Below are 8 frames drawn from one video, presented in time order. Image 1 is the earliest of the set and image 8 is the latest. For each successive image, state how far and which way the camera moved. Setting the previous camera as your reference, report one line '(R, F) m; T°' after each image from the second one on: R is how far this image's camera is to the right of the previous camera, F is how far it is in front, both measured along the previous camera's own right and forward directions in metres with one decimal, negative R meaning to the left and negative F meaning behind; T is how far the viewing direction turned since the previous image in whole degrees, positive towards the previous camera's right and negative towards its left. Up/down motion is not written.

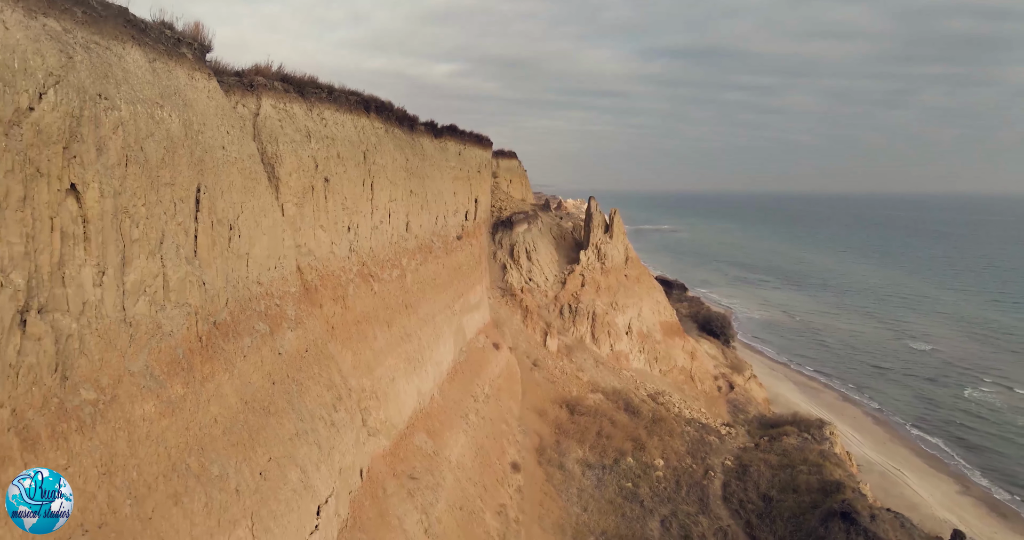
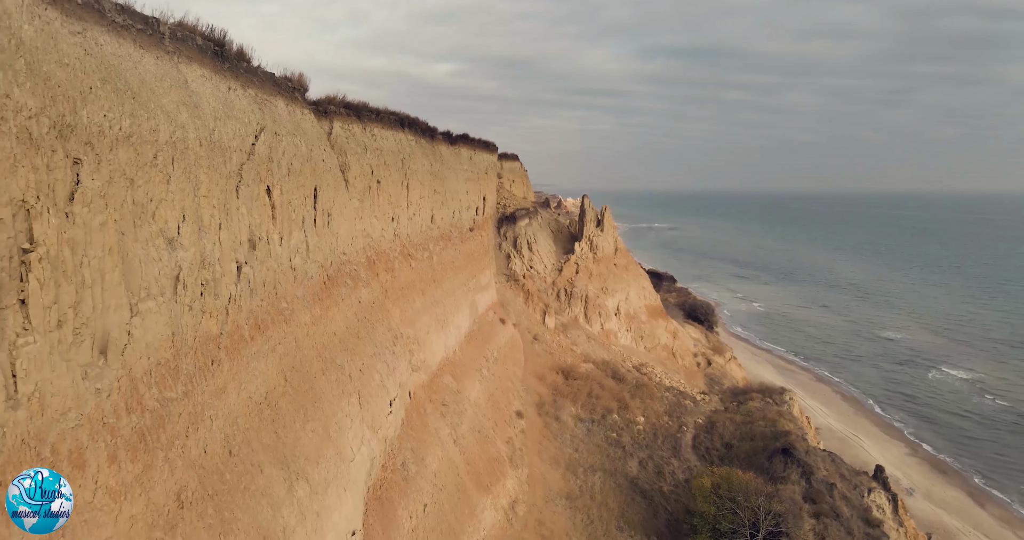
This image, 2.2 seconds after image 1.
(-0.1, -2.7) m; 0°
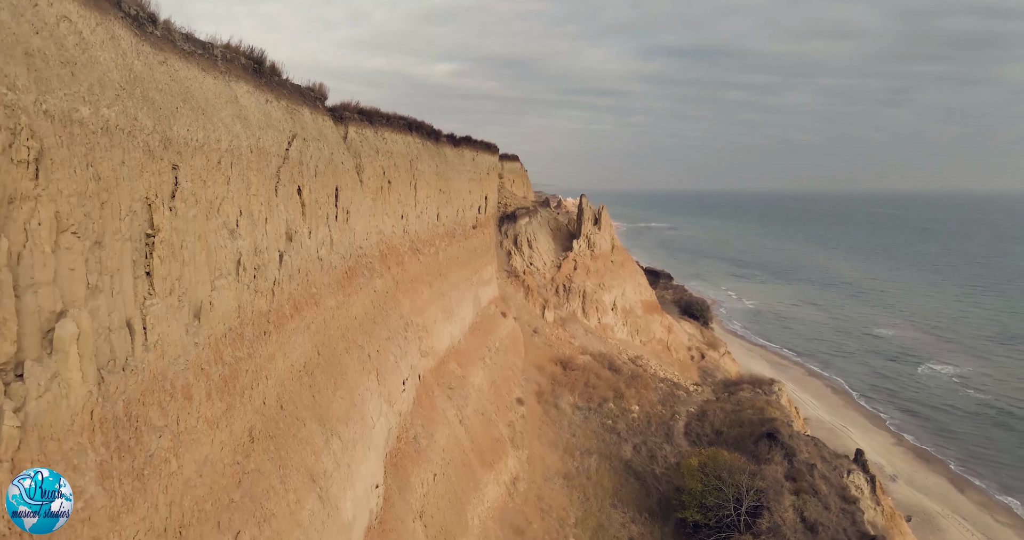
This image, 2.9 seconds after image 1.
(0.0, -0.9) m; 0°
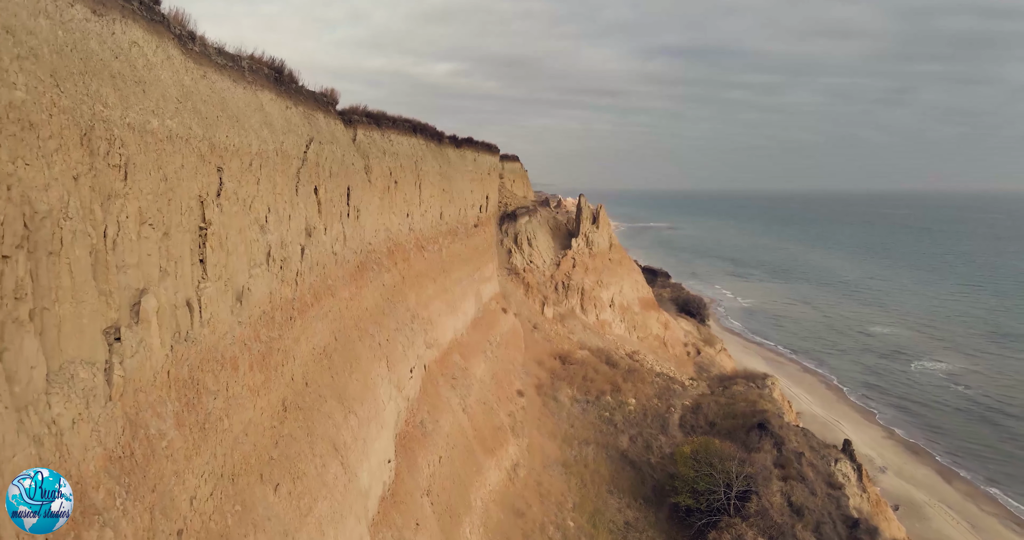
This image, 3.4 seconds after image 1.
(0.0, -0.6) m; 0°
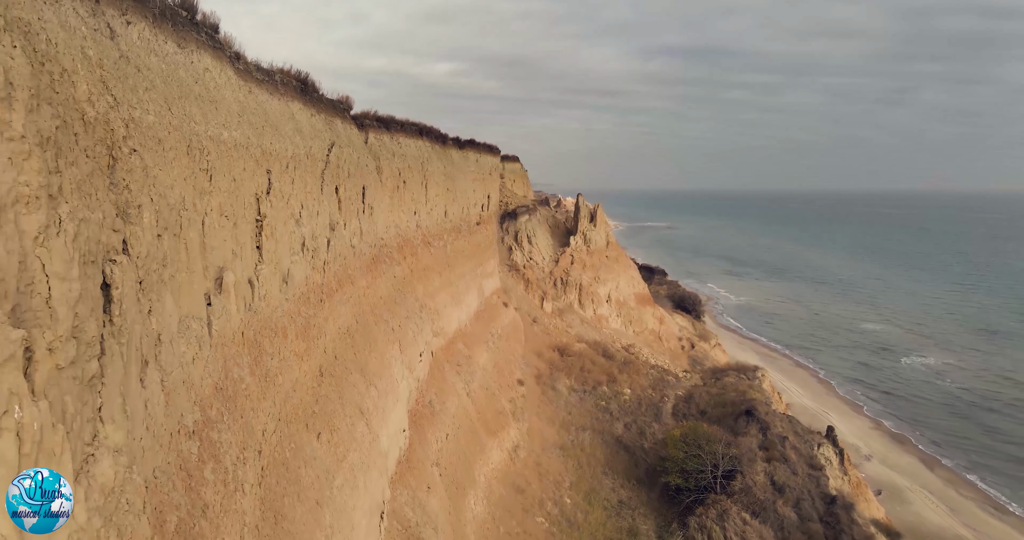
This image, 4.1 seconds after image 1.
(0.0, -0.9) m; 0°
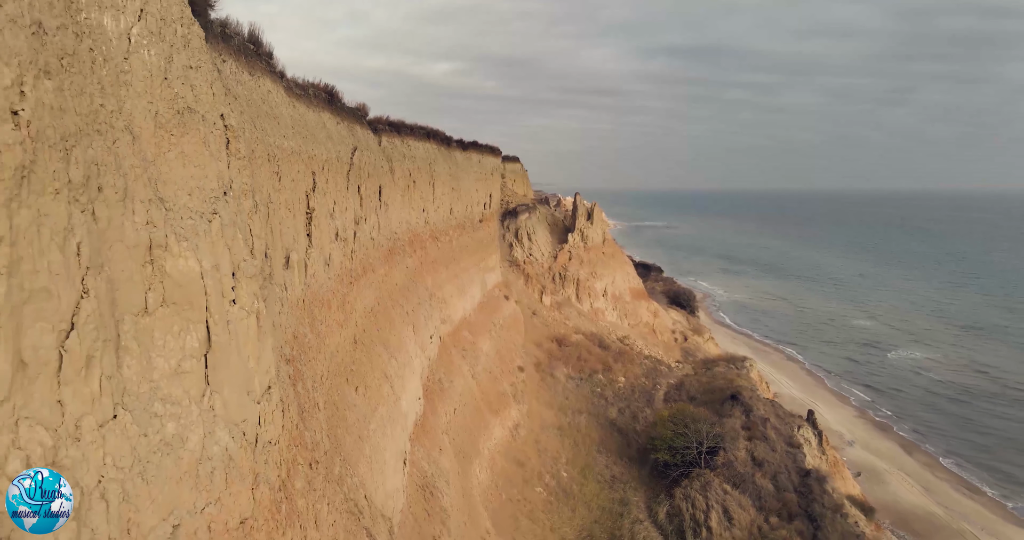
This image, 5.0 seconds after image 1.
(0.0, -1.1) m; 0°
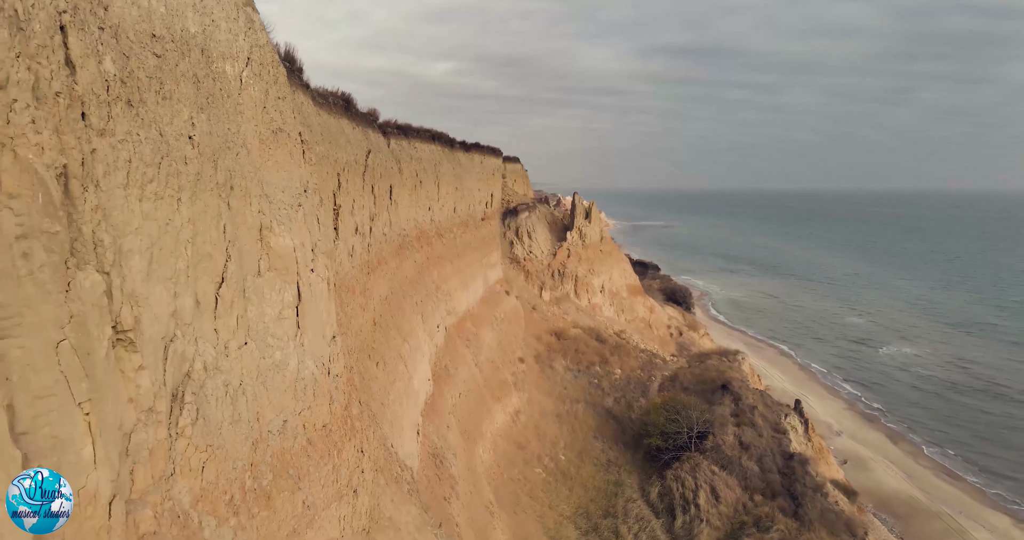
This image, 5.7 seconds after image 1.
(0.0, -0.9) m; 0°
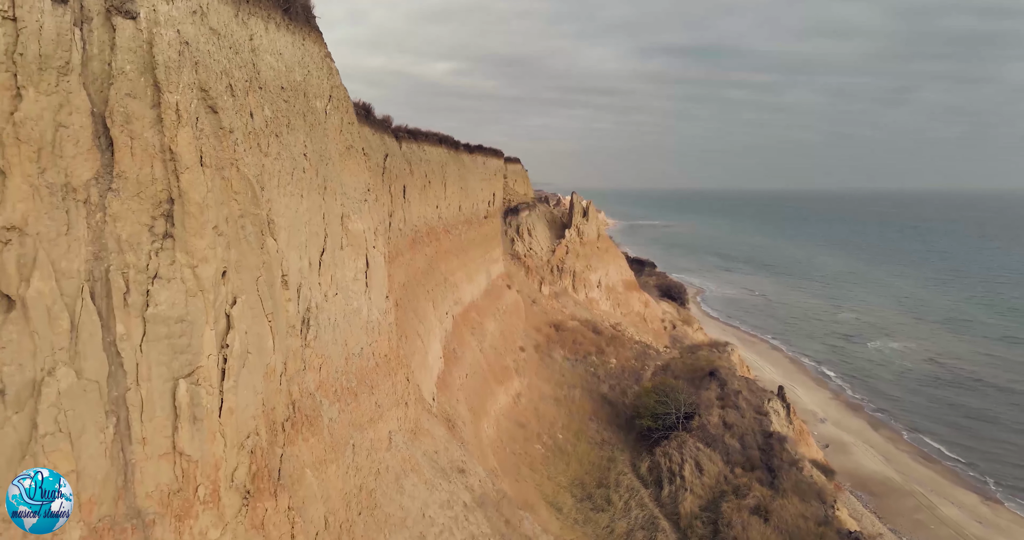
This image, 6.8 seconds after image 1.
(0.0, -1.3) m; 0°
